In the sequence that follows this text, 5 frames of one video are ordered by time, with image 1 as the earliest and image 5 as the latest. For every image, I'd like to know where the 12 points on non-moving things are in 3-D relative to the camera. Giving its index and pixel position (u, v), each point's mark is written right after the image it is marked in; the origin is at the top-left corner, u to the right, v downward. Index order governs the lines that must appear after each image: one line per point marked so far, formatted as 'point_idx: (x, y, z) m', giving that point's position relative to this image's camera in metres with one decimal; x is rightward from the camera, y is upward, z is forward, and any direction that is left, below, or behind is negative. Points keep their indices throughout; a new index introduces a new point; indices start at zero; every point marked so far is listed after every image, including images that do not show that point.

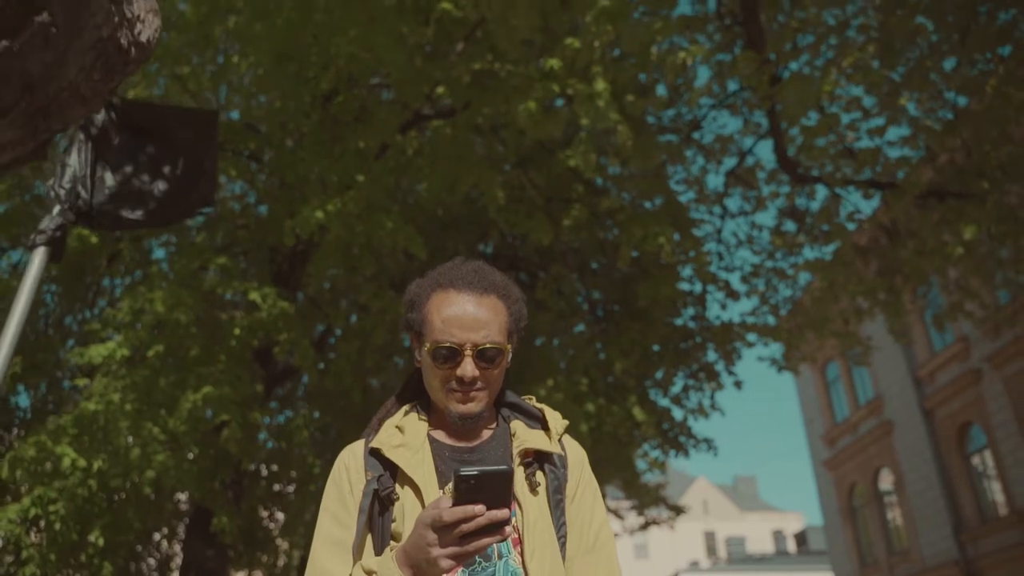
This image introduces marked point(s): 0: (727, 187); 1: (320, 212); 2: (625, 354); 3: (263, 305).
0: (+2.4, +1.3, +12.2) m
1: (-1.8, +0.7, +8.9) m
2: (+1.1, -0.7, +11.1) m
3: (-2.4, -0.1, +8.9) m
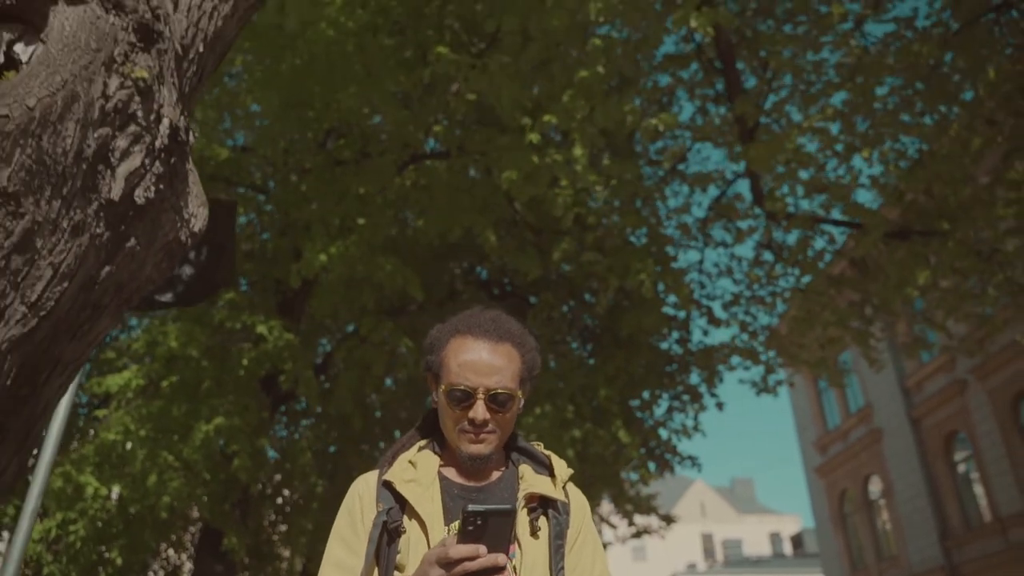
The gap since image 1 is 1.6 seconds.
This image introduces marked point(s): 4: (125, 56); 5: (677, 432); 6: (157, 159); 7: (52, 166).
0: (+2.6, +0.9, +12.4) m
1: (-1.9, +0.3, +9.4) m
2: (+1.2, -1.1, +11.4) m
3: (-2.4, -0.5, +9.4) m
4: (-0.9, +0.5, +2.2) m
5: (+2.2, -2.0, +12.8) m
6: (-0.8, +0.3, +2.2) m
7: (-0.9, +0.3, +1.9) m
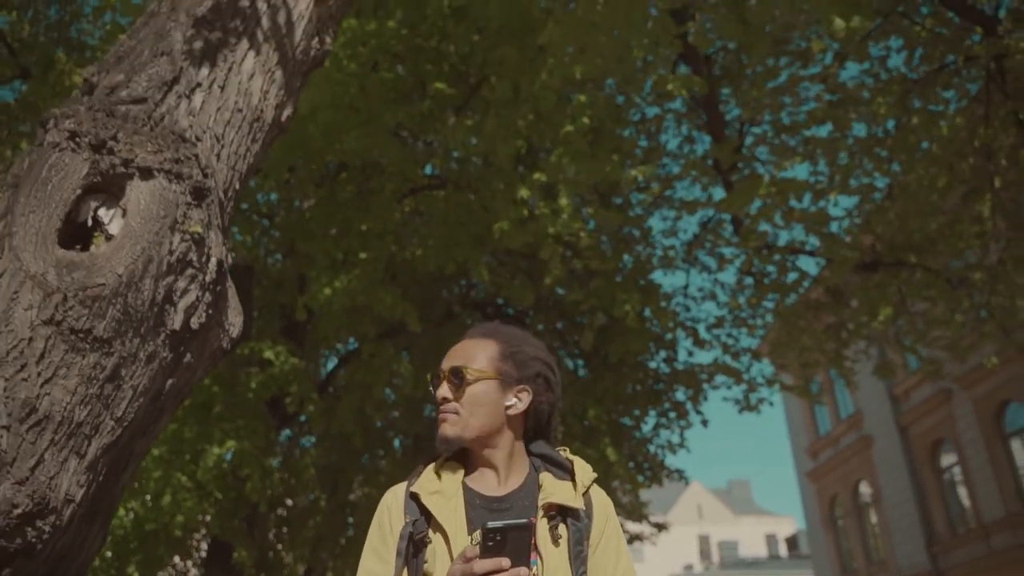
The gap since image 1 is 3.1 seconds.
0: (+2.5, +0.6, +13.0) m
1: (-2.0, 0.0, +10.0) m
2: (+1.1, -1.4, +12.0) m
3: (-2.5, -0.8, +10.0) m
4: (-1.0, +0.2, +2.8) m
5: (+2.2, -2.3, +13.4) m
6: (-0.9, 0.0, +2.8) m
7: (-1.0, -0.1, +2.6) m
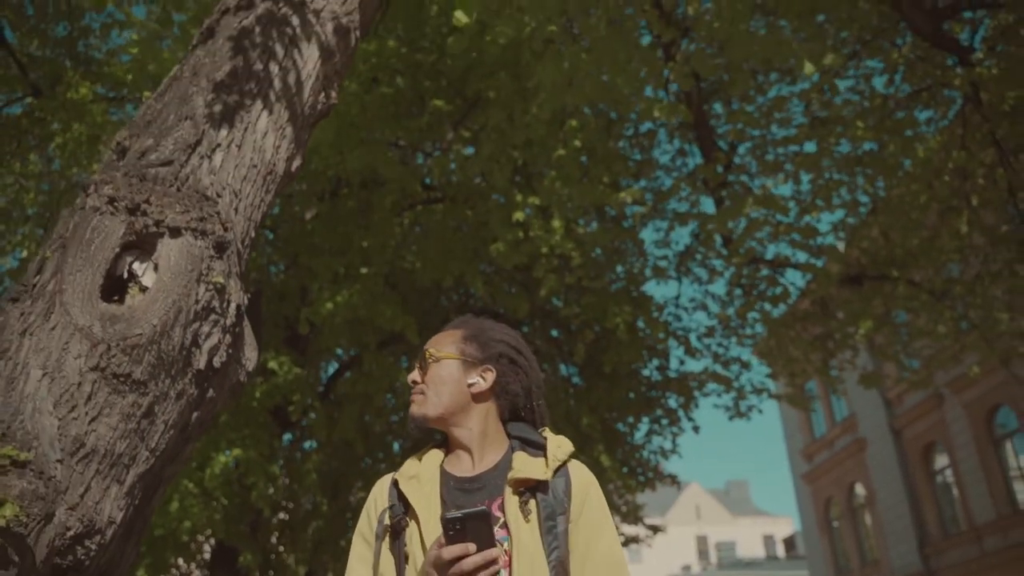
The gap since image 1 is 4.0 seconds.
0: (+2.5, +0.4, +13.3) m
1: (-2.0, -0.2, +10.4) m
2: (+1.1, -1.6, +12.4) m
3: (-2.6, -0.9, +10.4) m
4: (-1.0, +0.1, +3.2) m
5: (+2.1, -2.4, +13.8) m
6: (-1.0, -0.1, +3.2) m
7: (-1.1, -0.2, +2.9) m
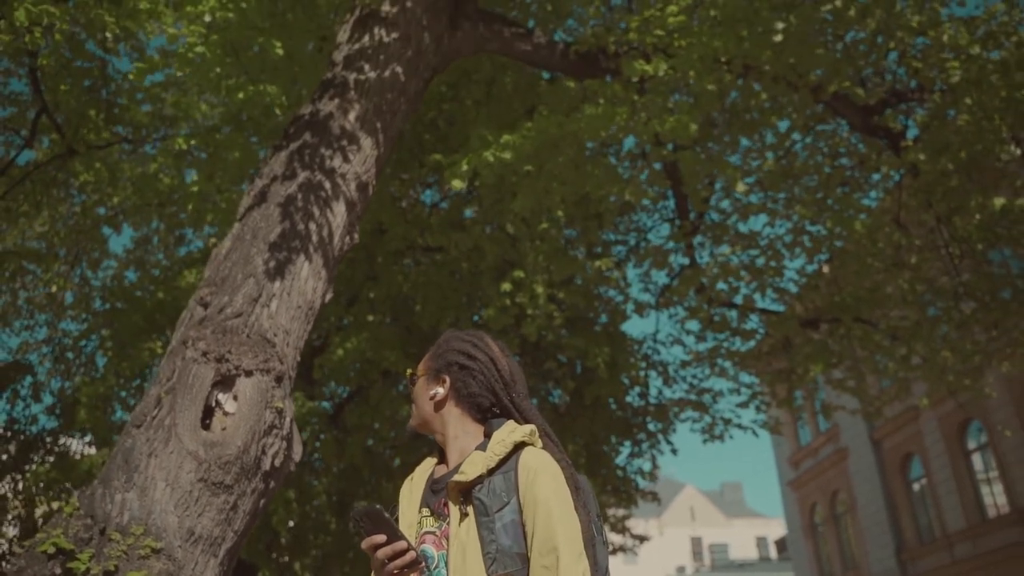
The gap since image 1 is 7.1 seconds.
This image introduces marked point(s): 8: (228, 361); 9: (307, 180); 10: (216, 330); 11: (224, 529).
0: (+2.3, -0.1, +14.6) m
1: (-2.1, -0.7, +11.6) m
2: (+0.9, -2.1, +13.6) m
3: (-2.7, -1.5, +11.6) m
4: (-1.1, -0.5, +4.4) m
5: (+2.0, -3.0, +15.1) m
6: (-1.1, -0.7, +4.4) m
7: (-1.2, -0.8, +4.2) m
8: (-1.3, -0.3, +4.3) m
9: (-1.1, +0.6, +5.2) m
10: (-1.4, -0.2, +4.4) m
11: (-1.2, -1.0, +4.0) m
